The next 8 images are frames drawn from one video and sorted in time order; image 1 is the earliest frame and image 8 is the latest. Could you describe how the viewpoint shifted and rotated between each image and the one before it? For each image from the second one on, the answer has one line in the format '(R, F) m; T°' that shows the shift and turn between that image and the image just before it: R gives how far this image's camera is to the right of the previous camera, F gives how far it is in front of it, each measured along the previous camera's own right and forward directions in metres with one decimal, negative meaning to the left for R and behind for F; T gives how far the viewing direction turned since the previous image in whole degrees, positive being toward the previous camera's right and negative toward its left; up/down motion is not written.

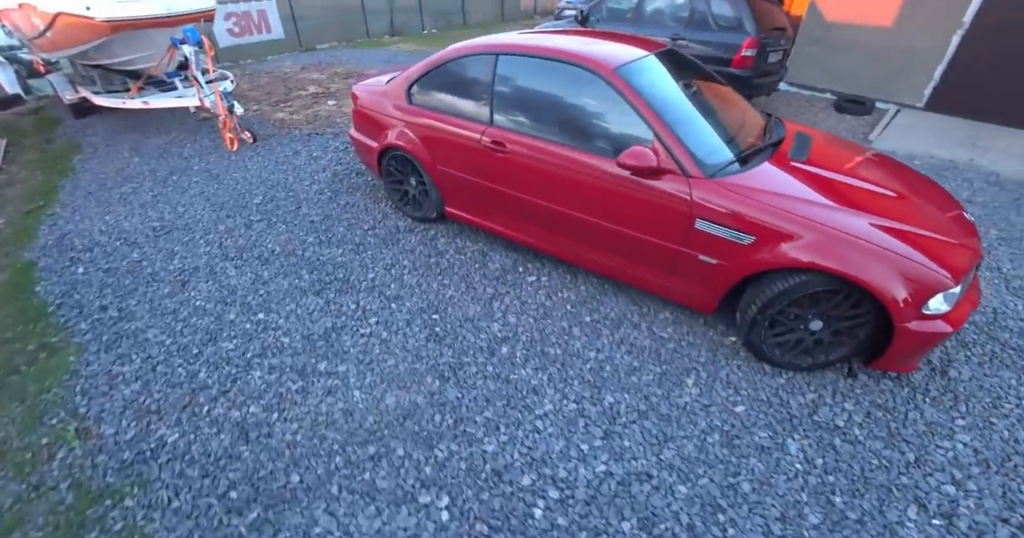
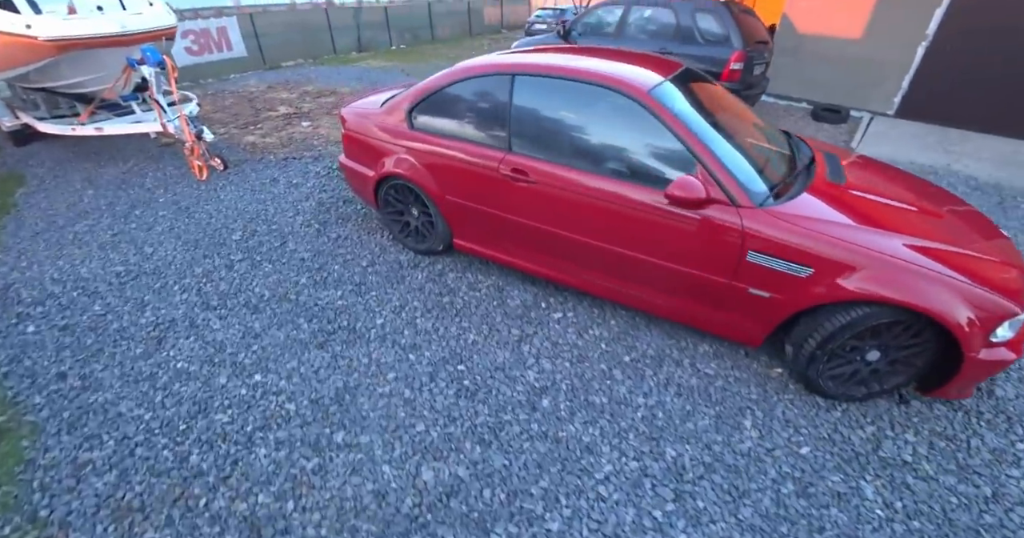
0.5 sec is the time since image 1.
(-0.4, +0.3) m; +5°
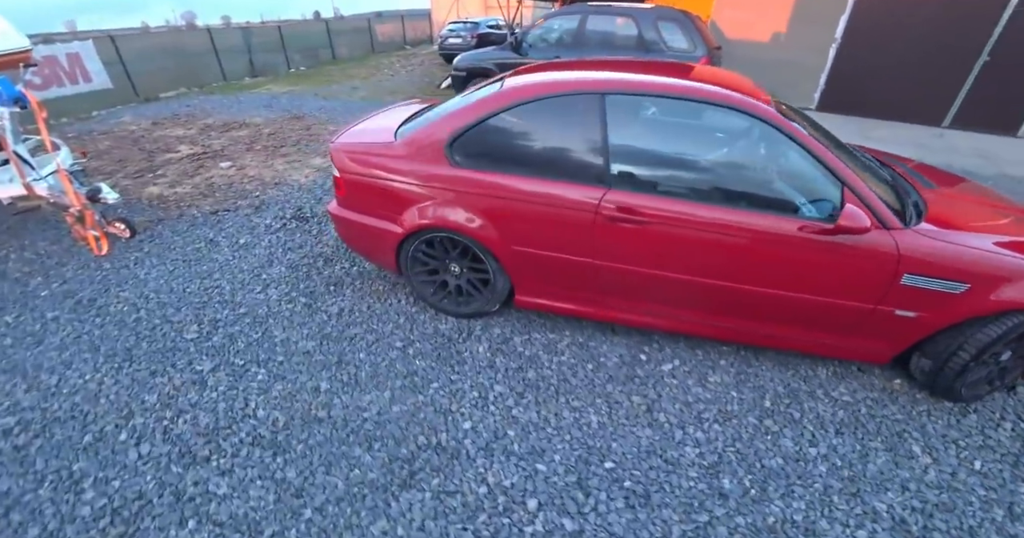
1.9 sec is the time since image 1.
(-1.1, +0.7) m; +15°
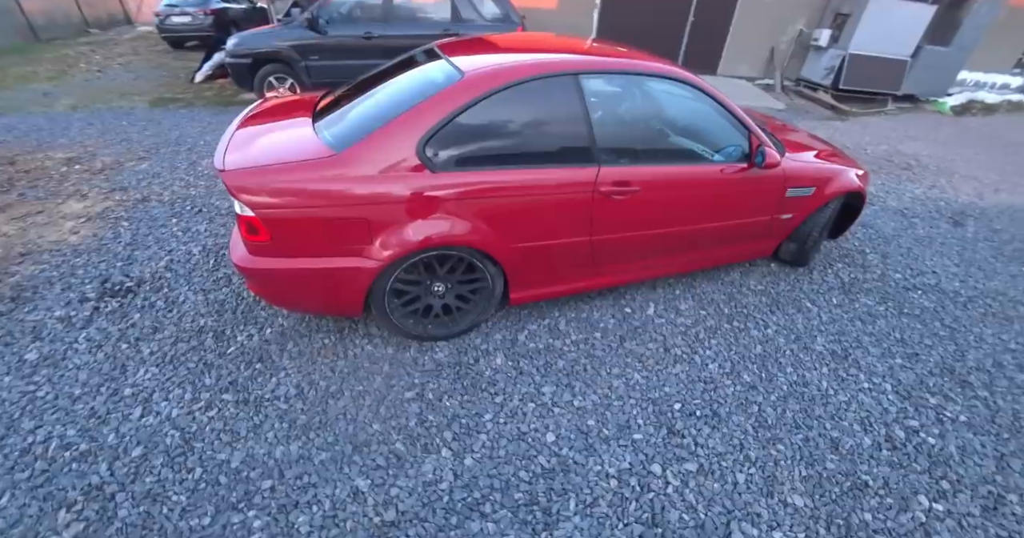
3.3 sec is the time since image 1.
(-1.1, +0.5) m; +29°
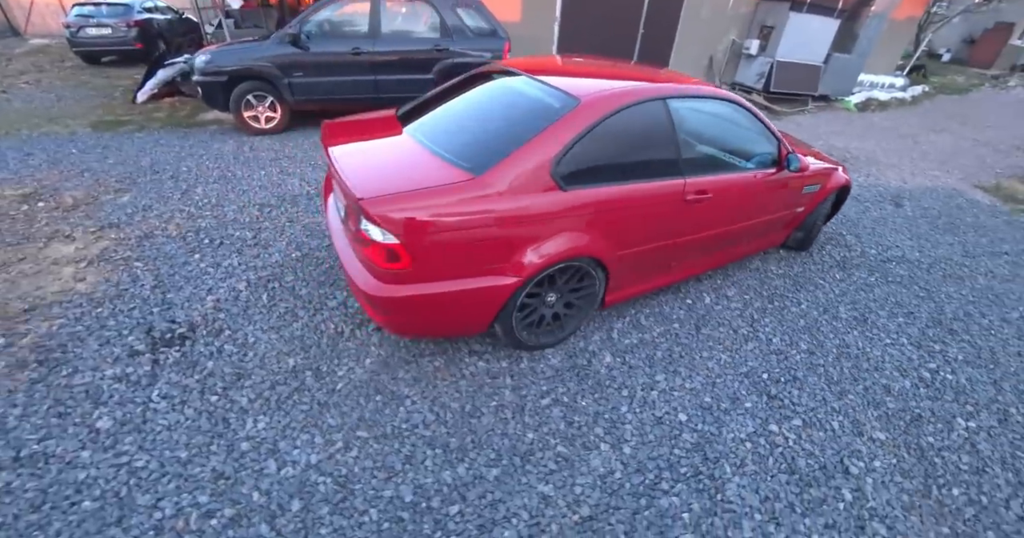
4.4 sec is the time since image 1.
(-1.0, 0.0) m; +11°
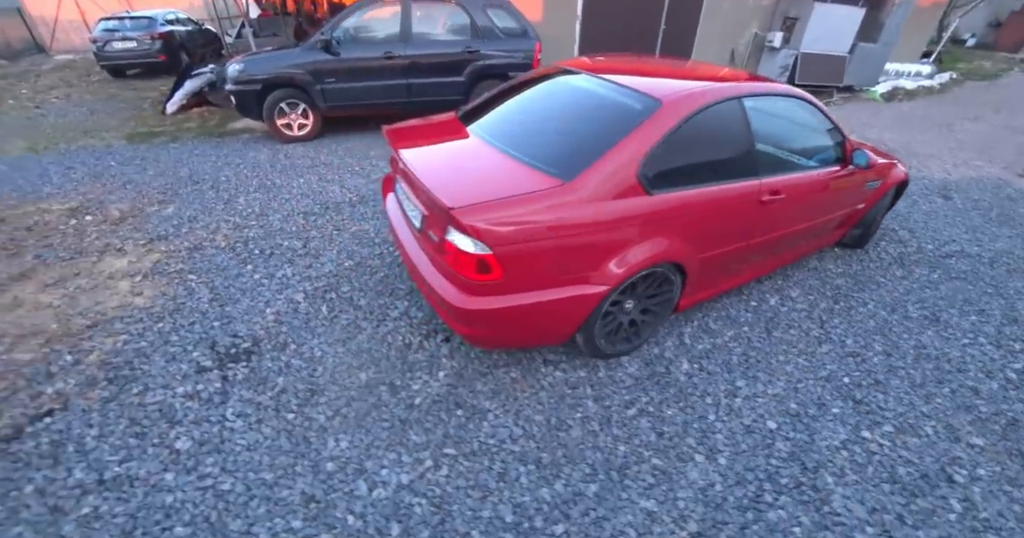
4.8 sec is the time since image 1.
(-0.4, +0.1) m; 0°
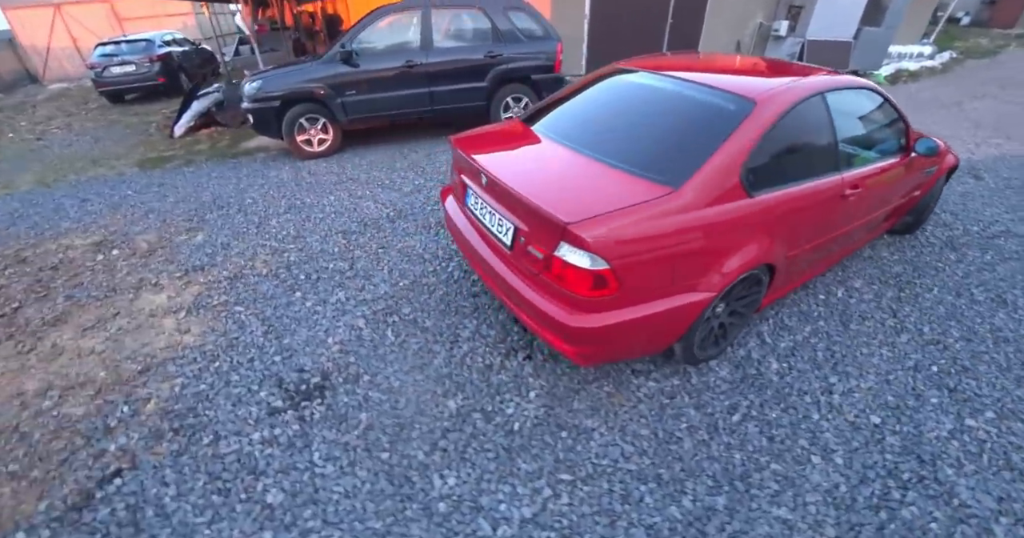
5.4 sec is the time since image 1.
(-0.5, +0.1) m; +2°
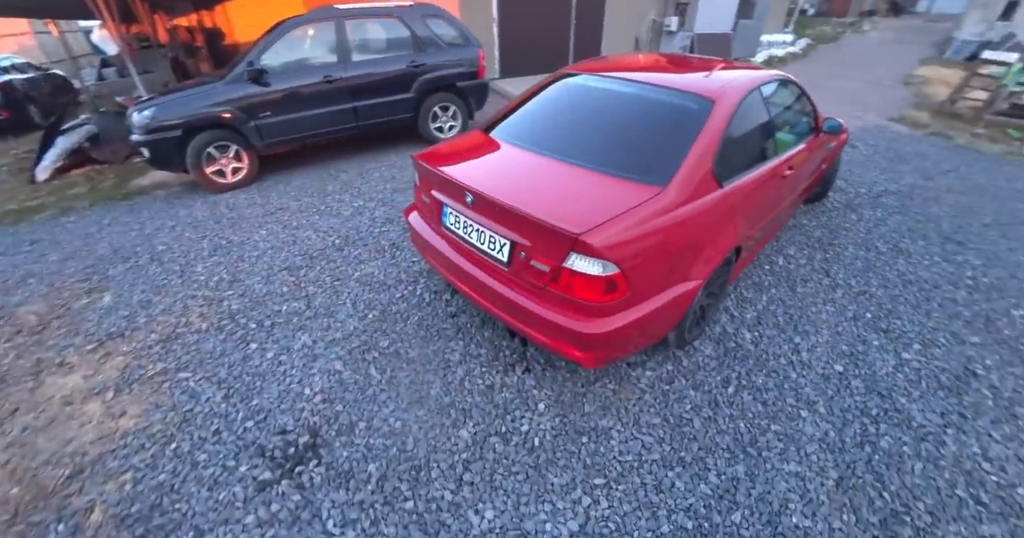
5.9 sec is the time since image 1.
(-0.4, +0.1) m; +11°
